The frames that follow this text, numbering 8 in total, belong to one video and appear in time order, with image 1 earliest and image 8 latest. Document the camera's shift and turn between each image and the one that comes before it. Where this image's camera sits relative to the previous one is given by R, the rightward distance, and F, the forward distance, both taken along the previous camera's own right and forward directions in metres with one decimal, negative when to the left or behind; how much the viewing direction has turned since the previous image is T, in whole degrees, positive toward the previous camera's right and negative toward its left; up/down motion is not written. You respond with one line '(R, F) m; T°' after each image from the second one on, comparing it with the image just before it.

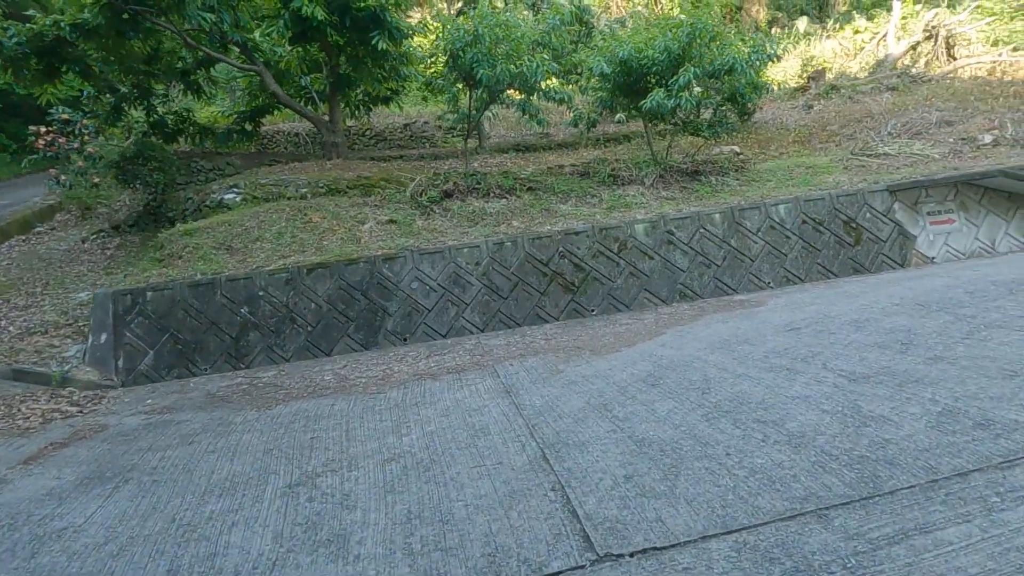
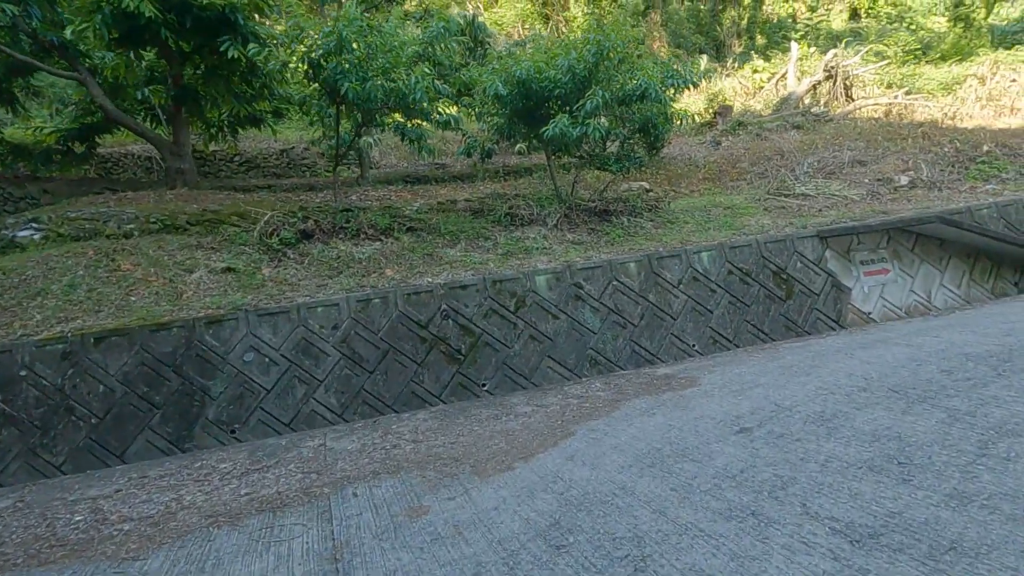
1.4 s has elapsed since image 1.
(+0.3, +1.4) m; +8°
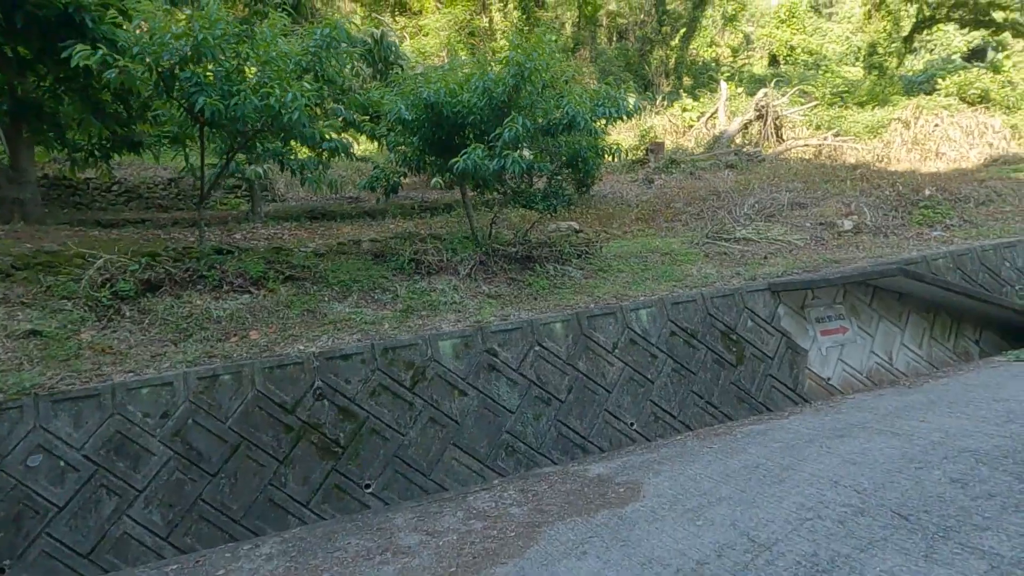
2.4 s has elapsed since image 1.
(+0.2, +1.1) m; +6°
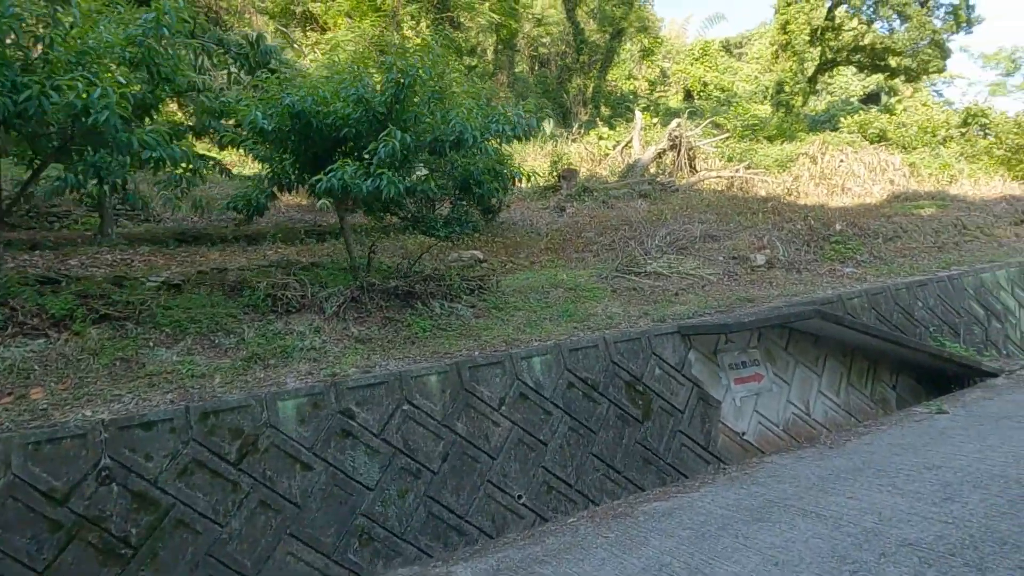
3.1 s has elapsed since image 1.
(+0.4, +0.8) m; +6°
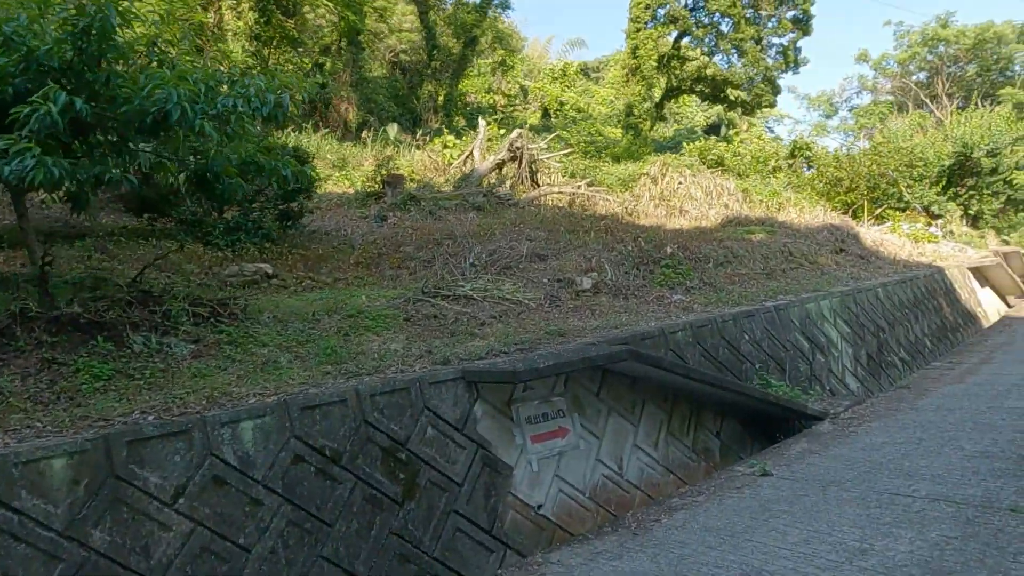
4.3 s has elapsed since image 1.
(+0.8, +1.1) m; +12°
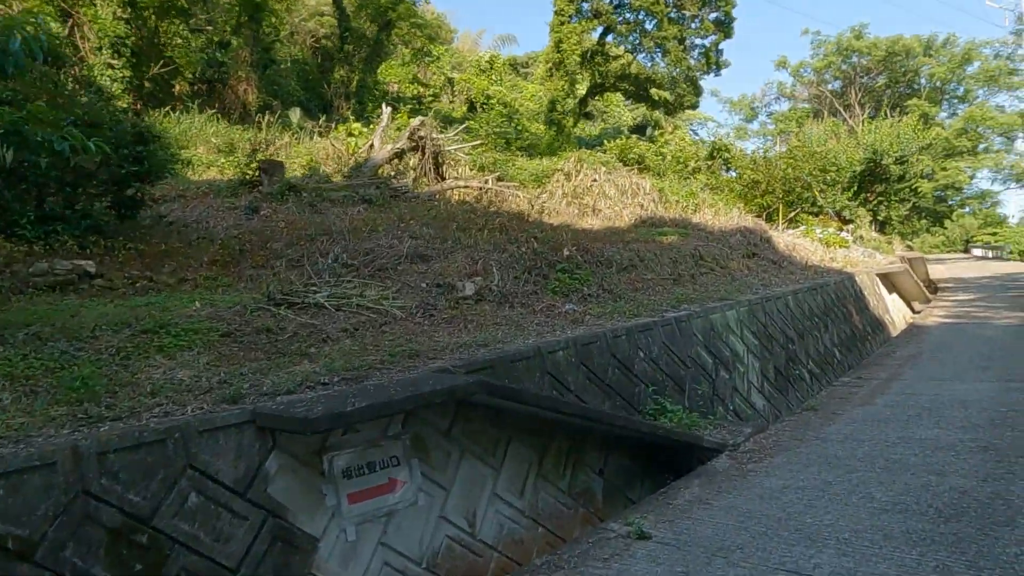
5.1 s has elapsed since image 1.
(+0.6, +0.9) m; +6°
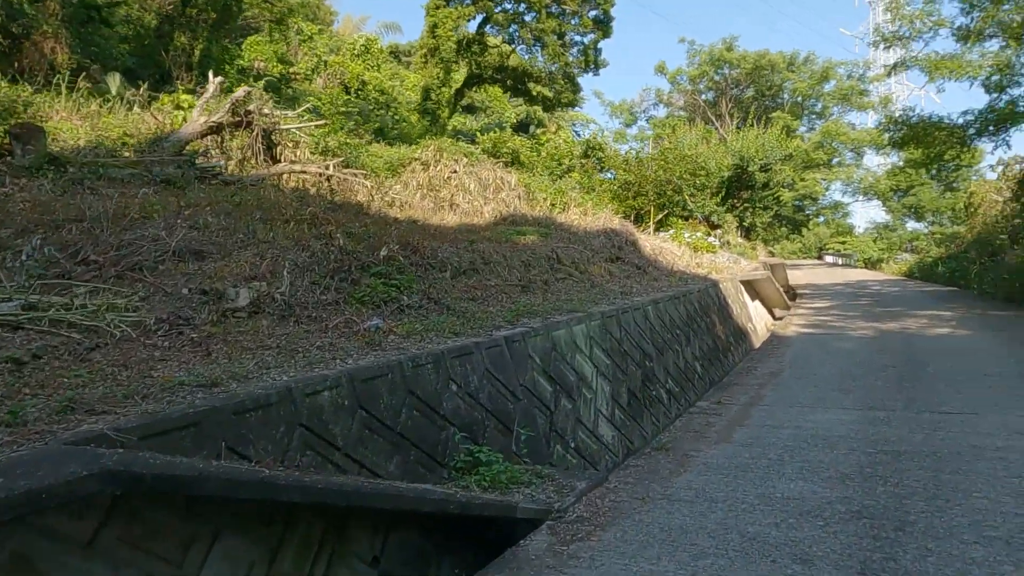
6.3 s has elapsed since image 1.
(+0.7, +1.2) m; +10°
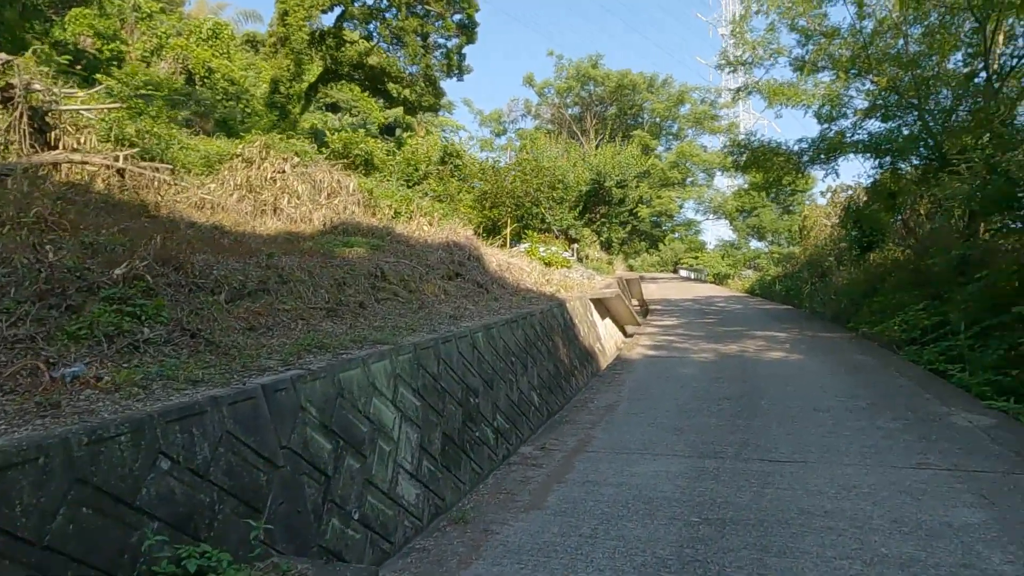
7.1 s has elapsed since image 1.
(+0.6, +0.8) m; +11°
